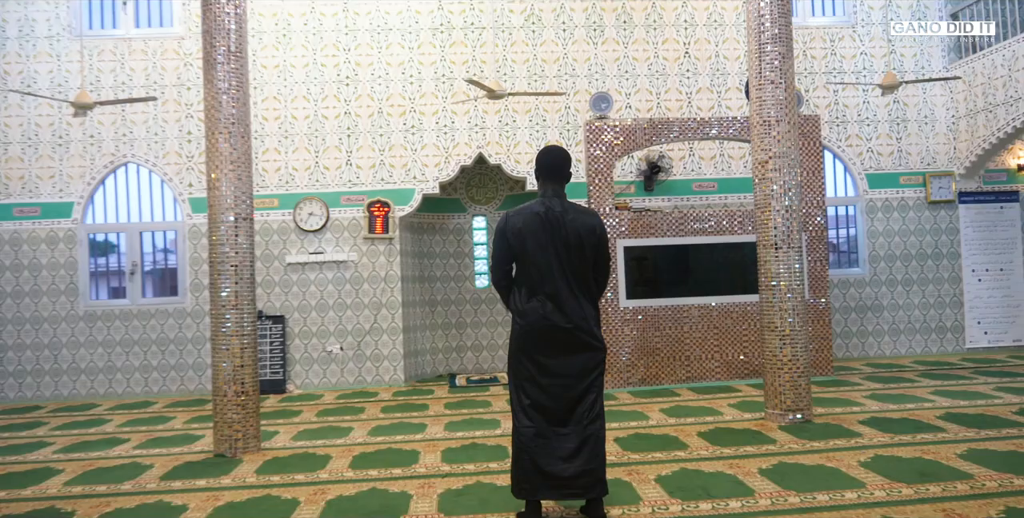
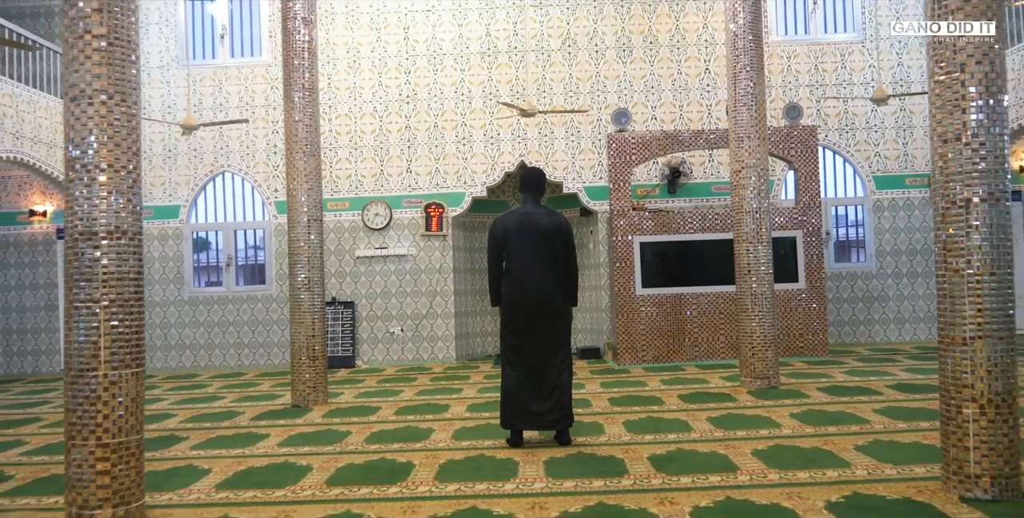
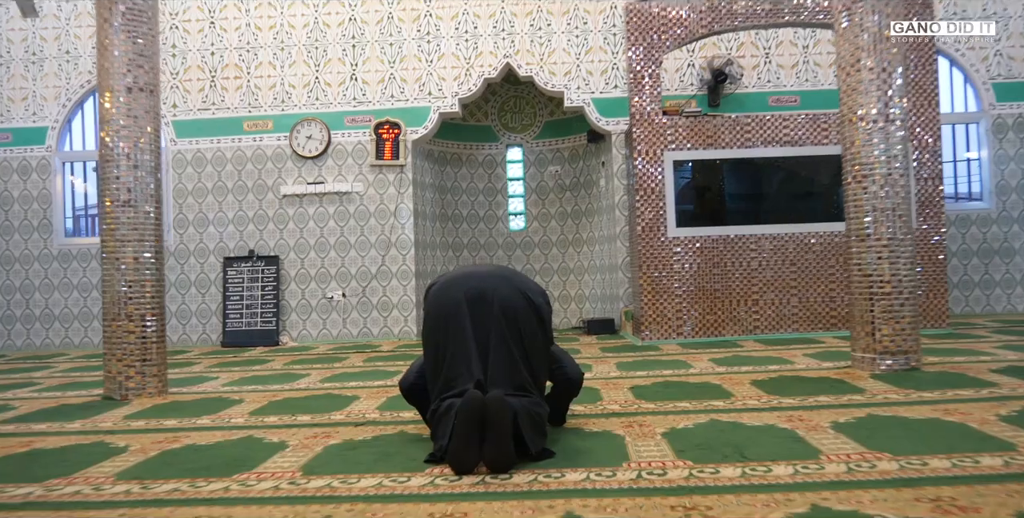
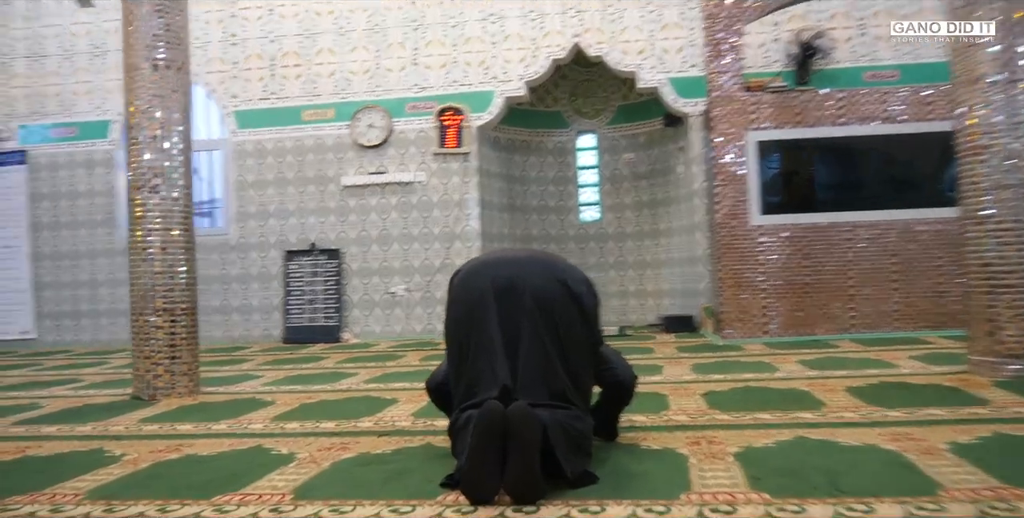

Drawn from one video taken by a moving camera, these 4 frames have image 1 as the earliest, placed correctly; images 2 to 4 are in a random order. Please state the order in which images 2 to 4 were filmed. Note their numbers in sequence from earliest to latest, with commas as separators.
2, 3, 4
